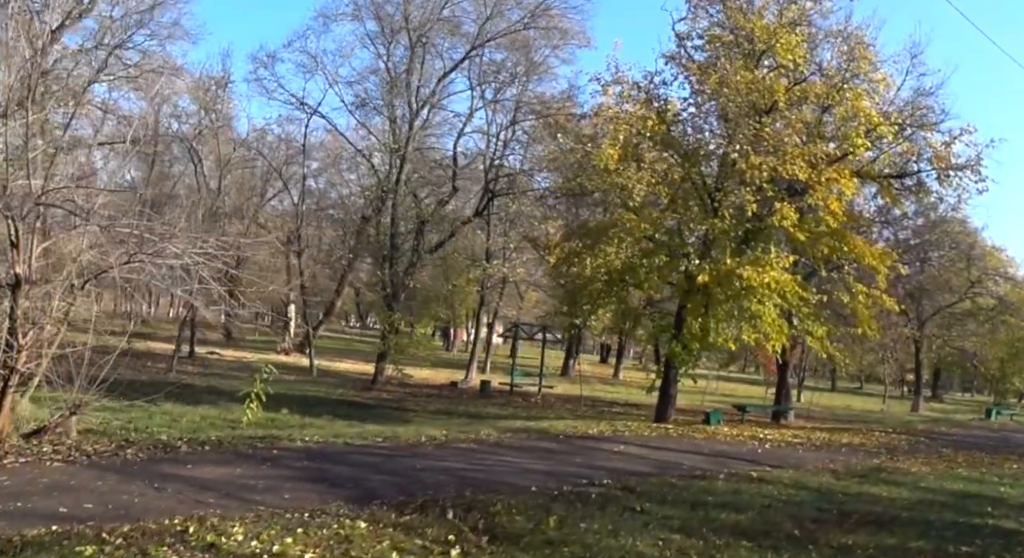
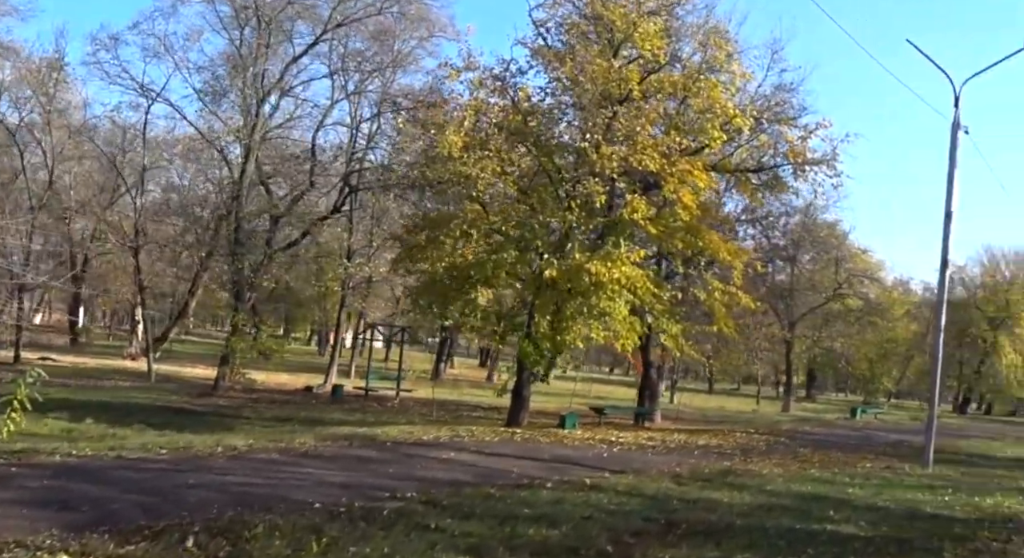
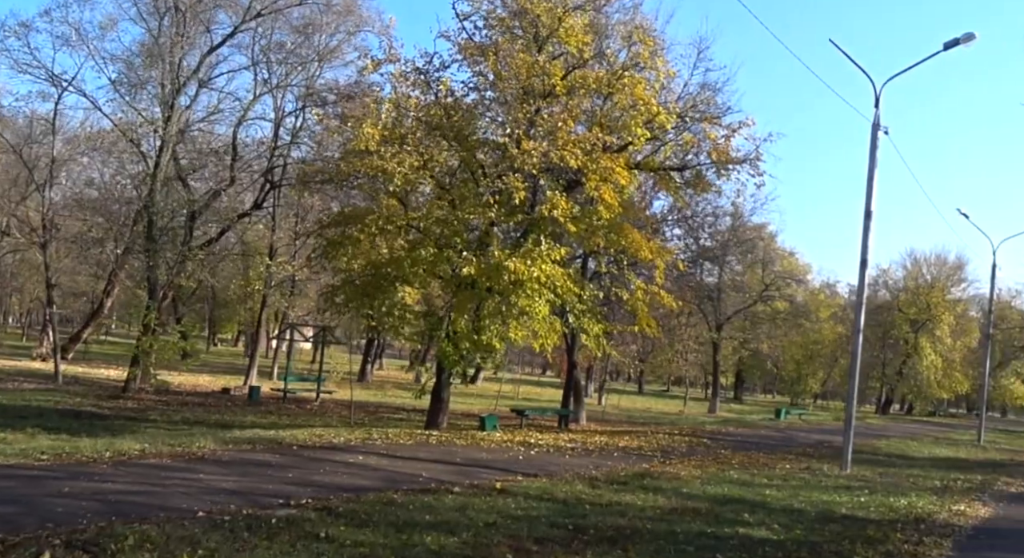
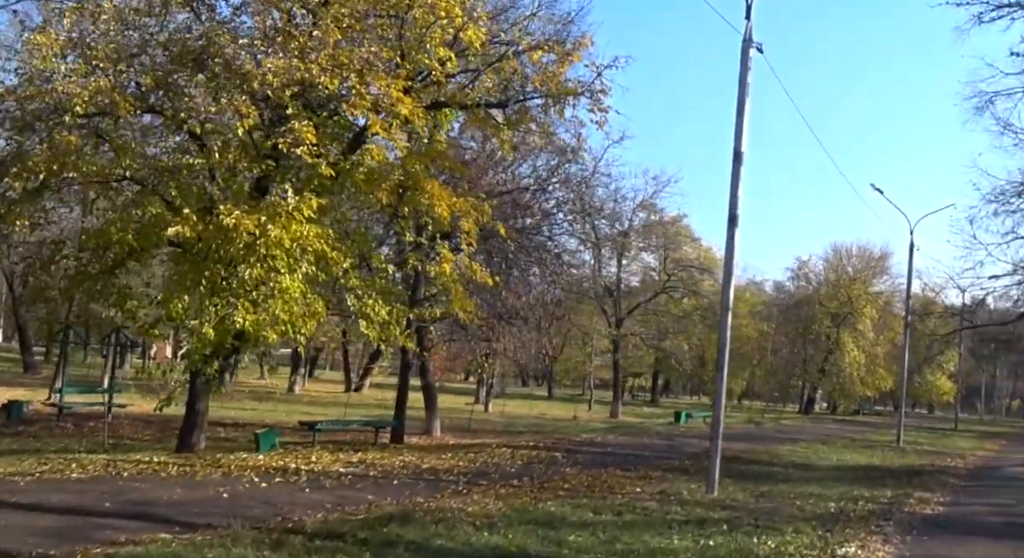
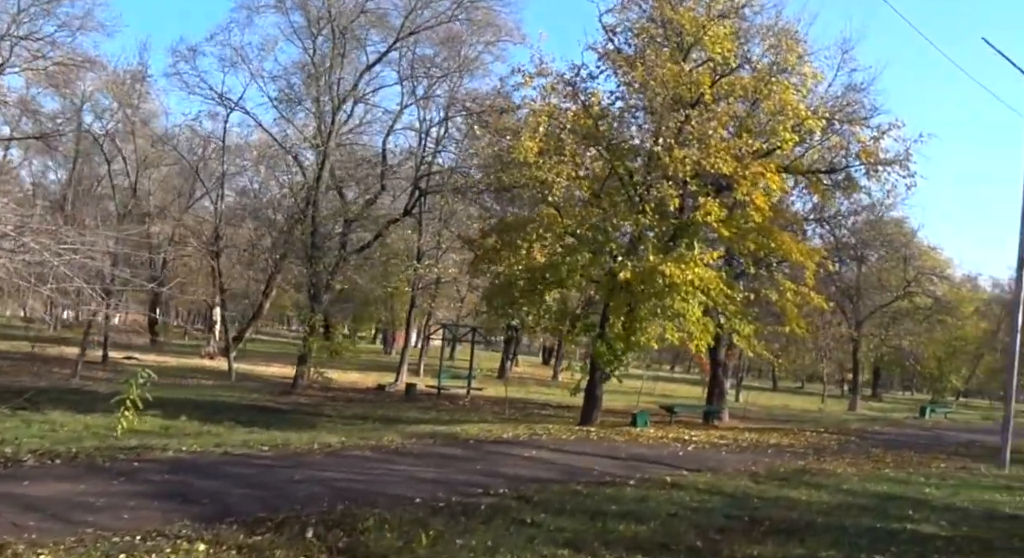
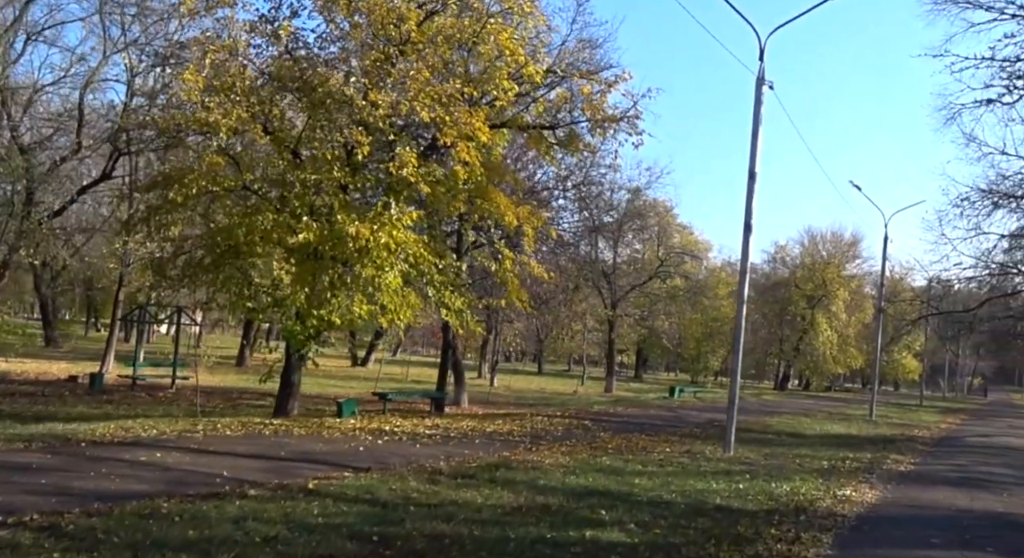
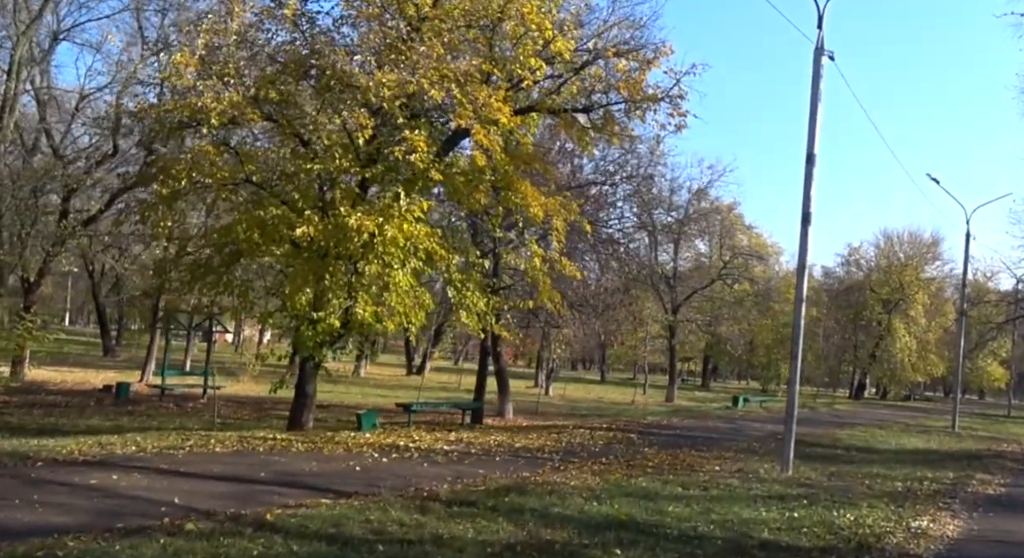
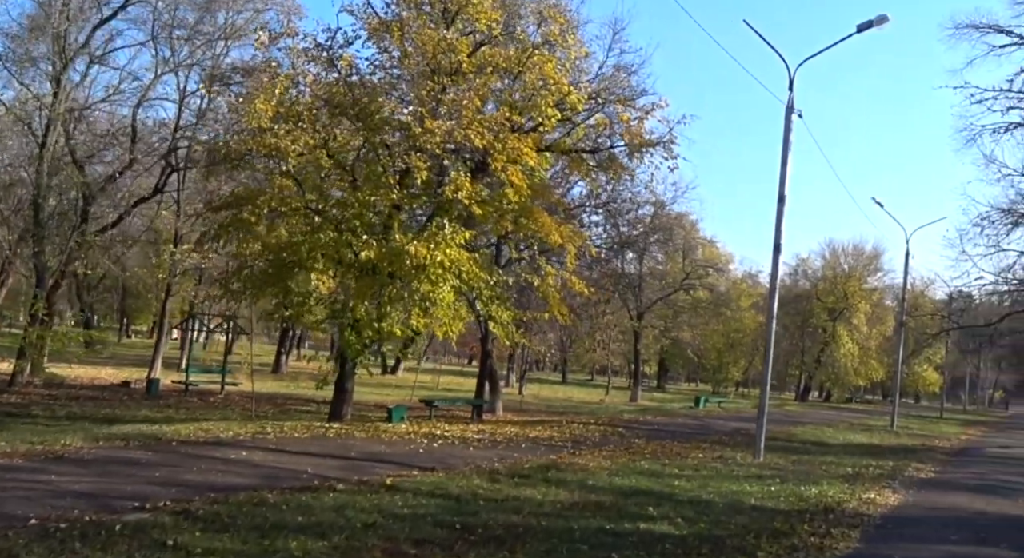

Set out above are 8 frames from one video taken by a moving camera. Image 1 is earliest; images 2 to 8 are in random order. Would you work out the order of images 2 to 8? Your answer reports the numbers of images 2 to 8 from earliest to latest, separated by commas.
5, 2, 3, 8, 6, 7, 4
